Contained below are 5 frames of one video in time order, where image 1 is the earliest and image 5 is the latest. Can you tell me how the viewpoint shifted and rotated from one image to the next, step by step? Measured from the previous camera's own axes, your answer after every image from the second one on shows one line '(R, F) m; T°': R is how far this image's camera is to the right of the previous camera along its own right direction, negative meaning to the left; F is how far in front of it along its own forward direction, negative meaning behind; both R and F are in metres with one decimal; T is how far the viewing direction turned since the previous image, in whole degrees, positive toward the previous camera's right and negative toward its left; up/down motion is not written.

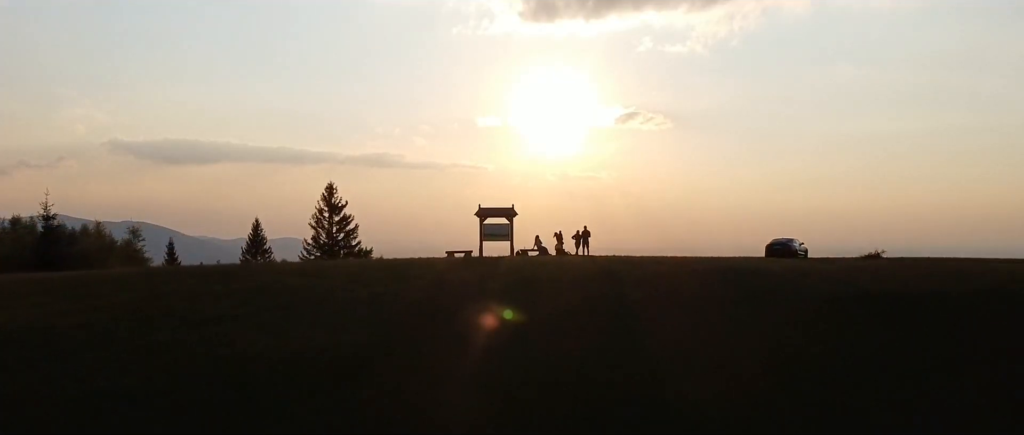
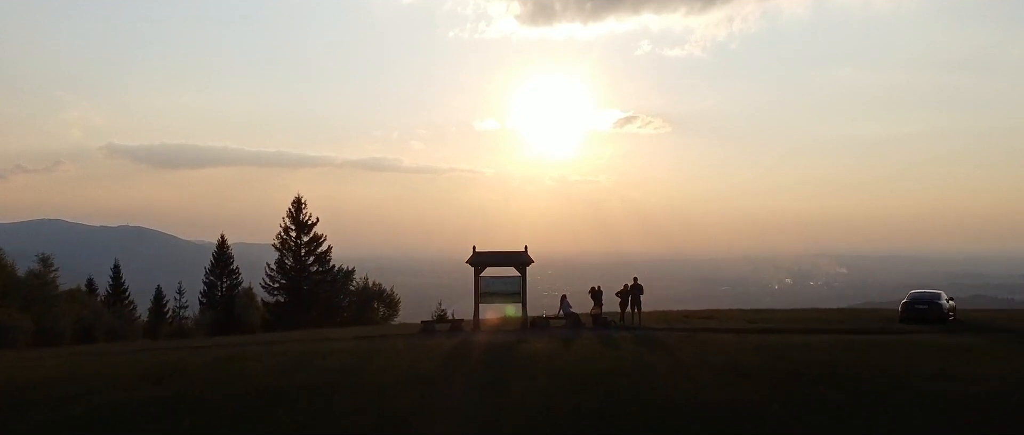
(-0.2, +7.1) m; 0°
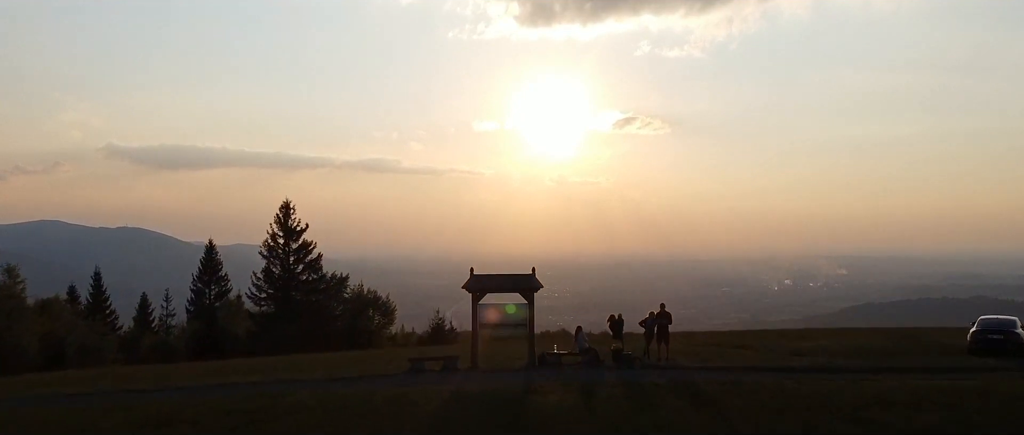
(-0.1, +2.1) m; 0°
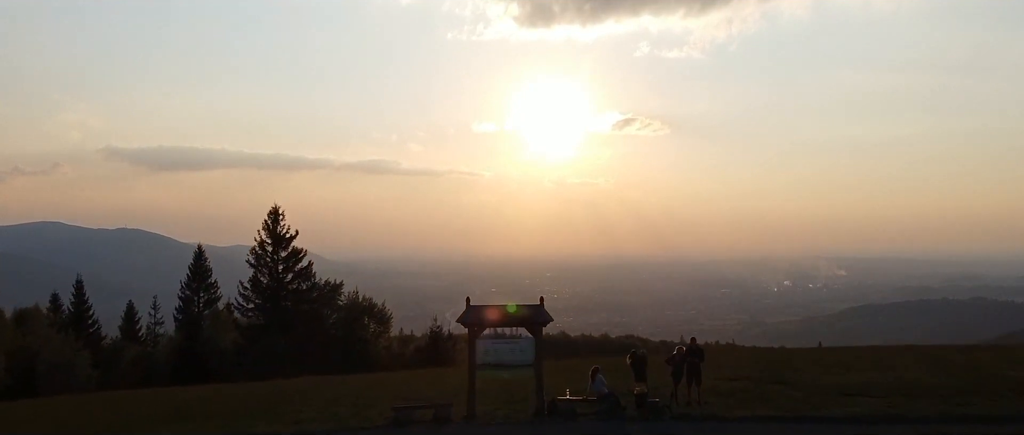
(-0.1, +1.8) m; 0°
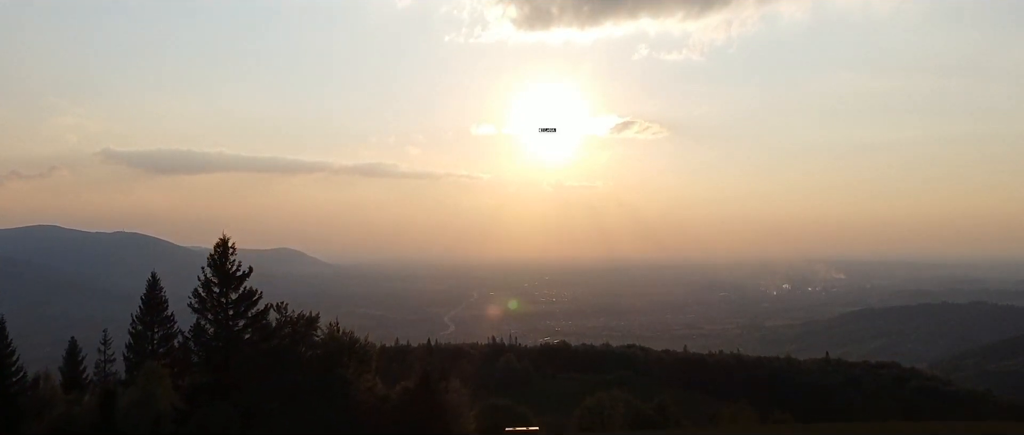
(-0.2, +6.2) m; 0°
